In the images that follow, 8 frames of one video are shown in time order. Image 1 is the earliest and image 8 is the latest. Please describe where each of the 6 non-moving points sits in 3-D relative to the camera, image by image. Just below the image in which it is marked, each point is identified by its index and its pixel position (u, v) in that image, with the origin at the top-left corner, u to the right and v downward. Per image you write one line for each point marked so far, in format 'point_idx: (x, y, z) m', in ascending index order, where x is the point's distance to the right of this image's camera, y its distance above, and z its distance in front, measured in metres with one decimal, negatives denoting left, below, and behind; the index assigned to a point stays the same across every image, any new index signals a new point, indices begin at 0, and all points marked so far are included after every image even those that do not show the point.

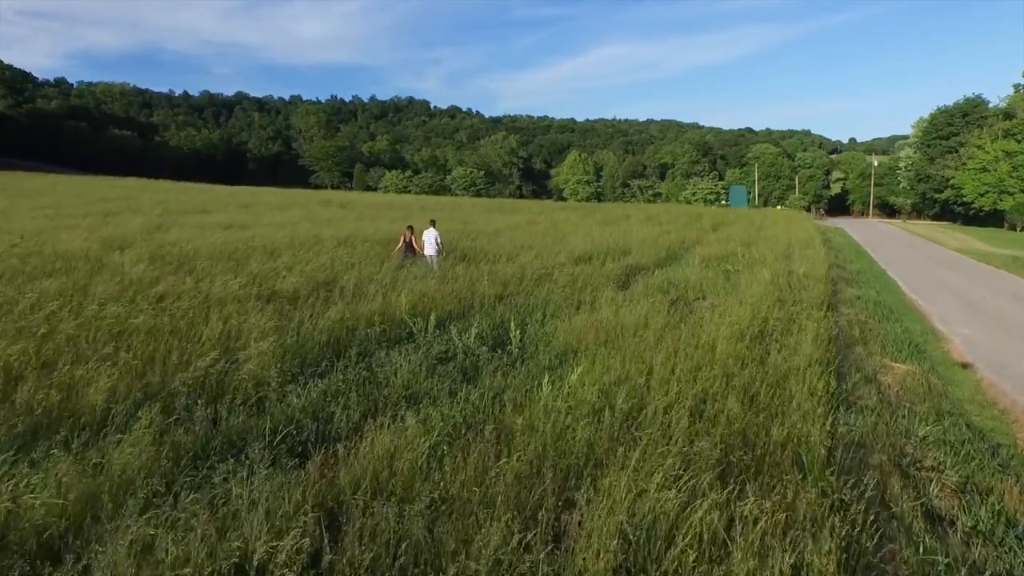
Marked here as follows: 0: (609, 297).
0: (+1.4, -0.1, +9.8) m
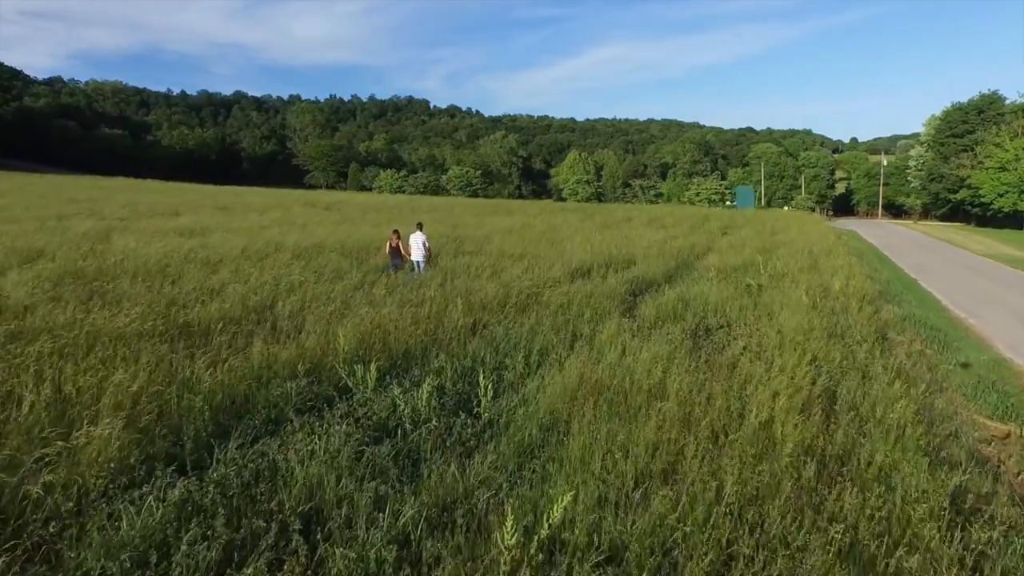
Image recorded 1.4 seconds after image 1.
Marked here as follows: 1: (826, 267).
0: (+1.1, -0.4, +7.8) m
1: (+6.8, +0.5, +15.0) m
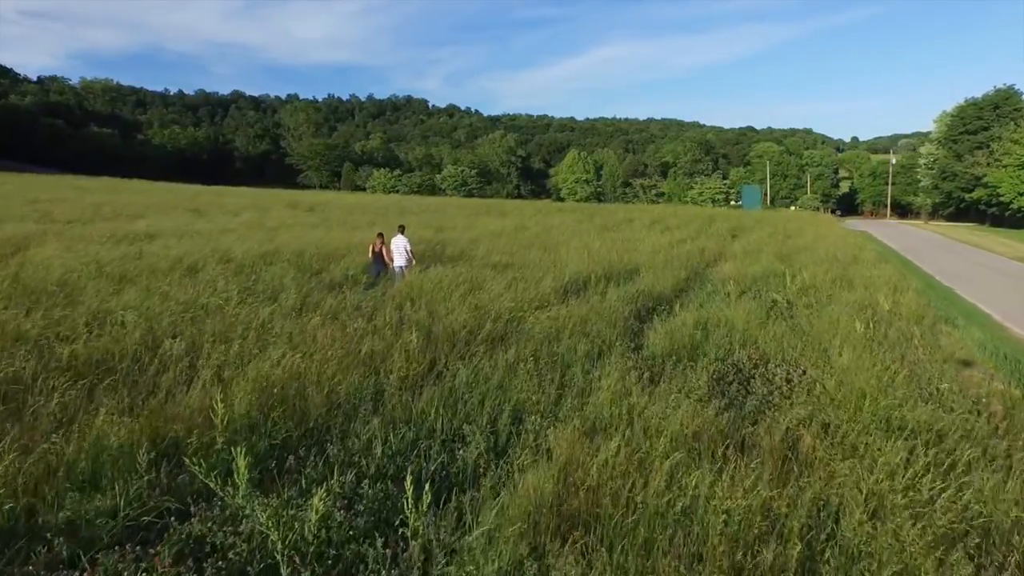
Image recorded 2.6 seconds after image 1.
0: (+0.8, -0.7, +5.8) m
1: (+6.5, +0.2, +13.0) m
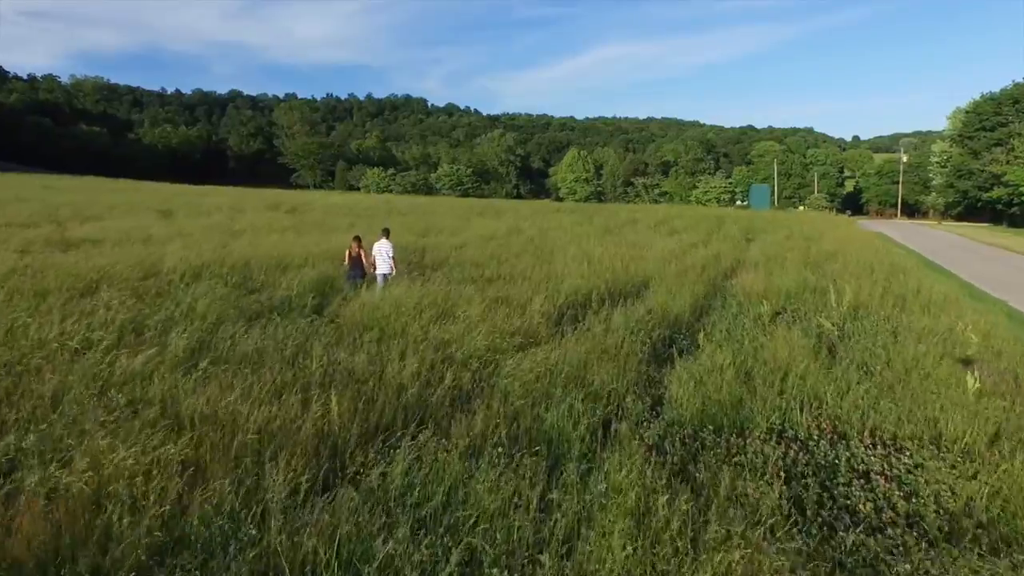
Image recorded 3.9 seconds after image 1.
0: (+0.6, -1.0, +3.7) m
1: (+6.2, -0.1, +10.9) m
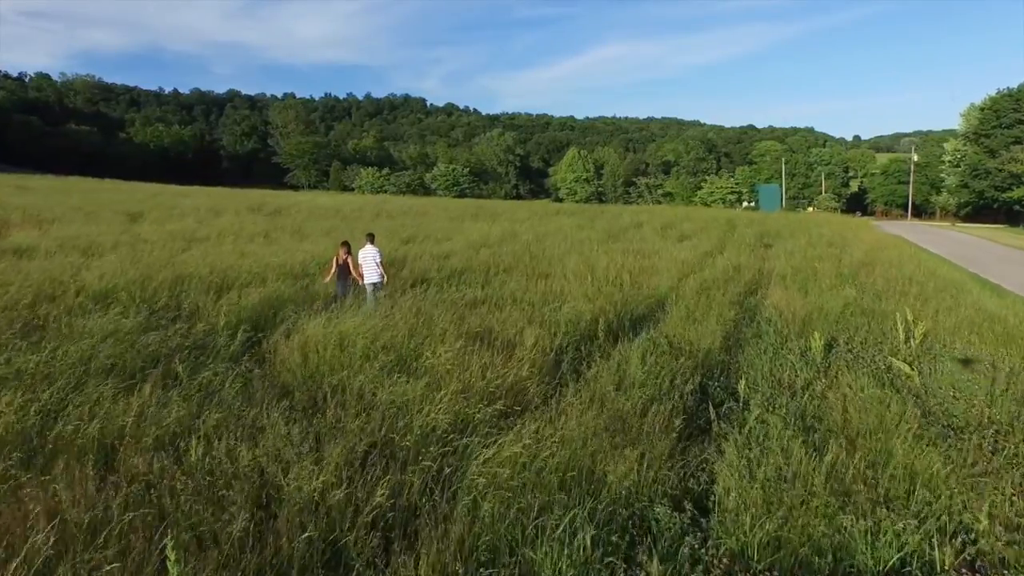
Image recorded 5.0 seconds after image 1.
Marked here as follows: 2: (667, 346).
0: (+0.5, -1.3, +1.8) m
1: (+6.1, -0.4, +9.0) m
2: (+1.6, -0.6, +7.2) m
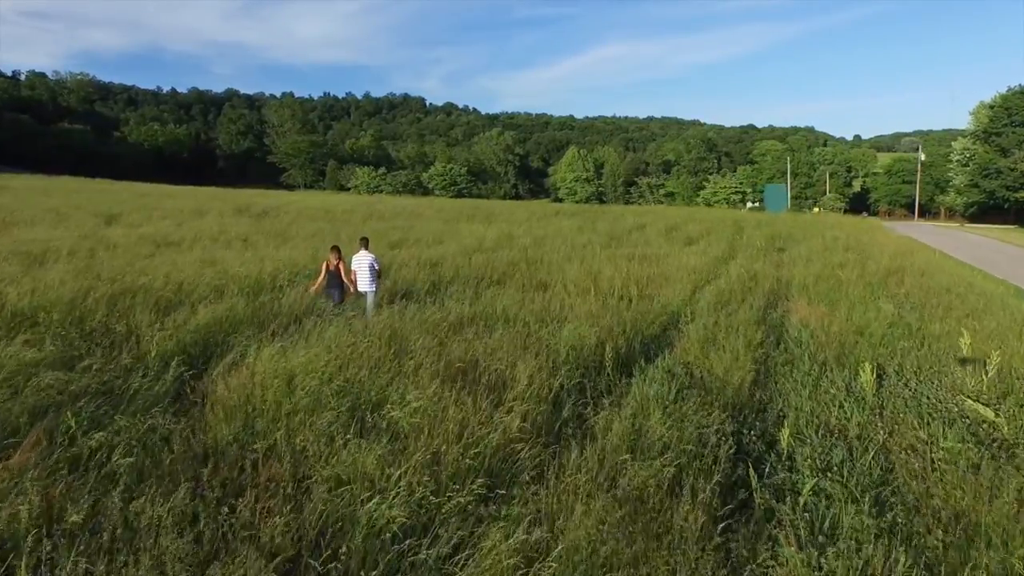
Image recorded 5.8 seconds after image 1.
0: (+0.4, -1.5, +0.6) m
1: (+6.0, -0.6, +7.8) m
2: (+1.5, -0.8, +6.0) m
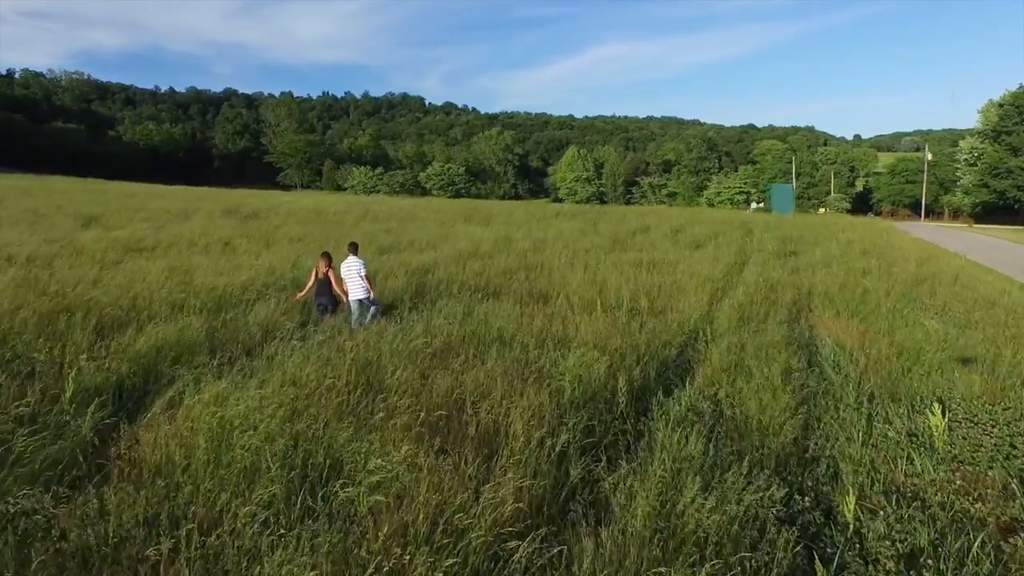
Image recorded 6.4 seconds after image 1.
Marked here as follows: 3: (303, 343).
0: (+0.3, -1.7, -0.5) m
1: (+6.0, -0.7, +6.7) m
2: (+1.5, -1.0, +4.9) m
3: (-2.0, -0.5, +6.6) m
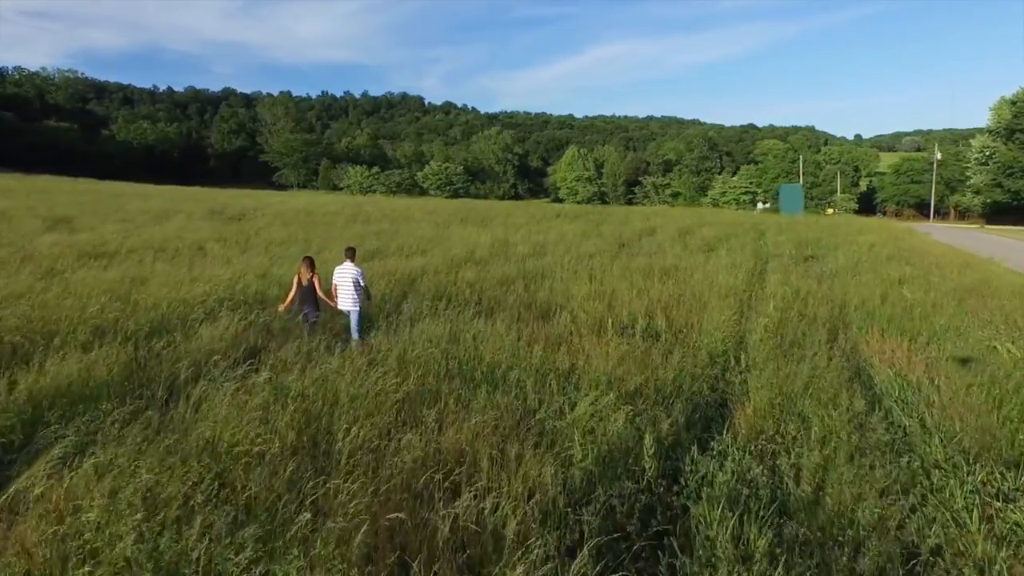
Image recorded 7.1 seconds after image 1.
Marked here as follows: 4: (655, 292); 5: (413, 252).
0: (+0.3, -1.9, -1.8) m
1: (+5.9, -0.9, +5.4) m
2: (+1.4, -1.2, +3.5) m
3: (-2.1, -0.7, +5.2) m
4: (+2.1, -0.1, +10.2) m
5: (-2.2, +0.8, +15.2) m
